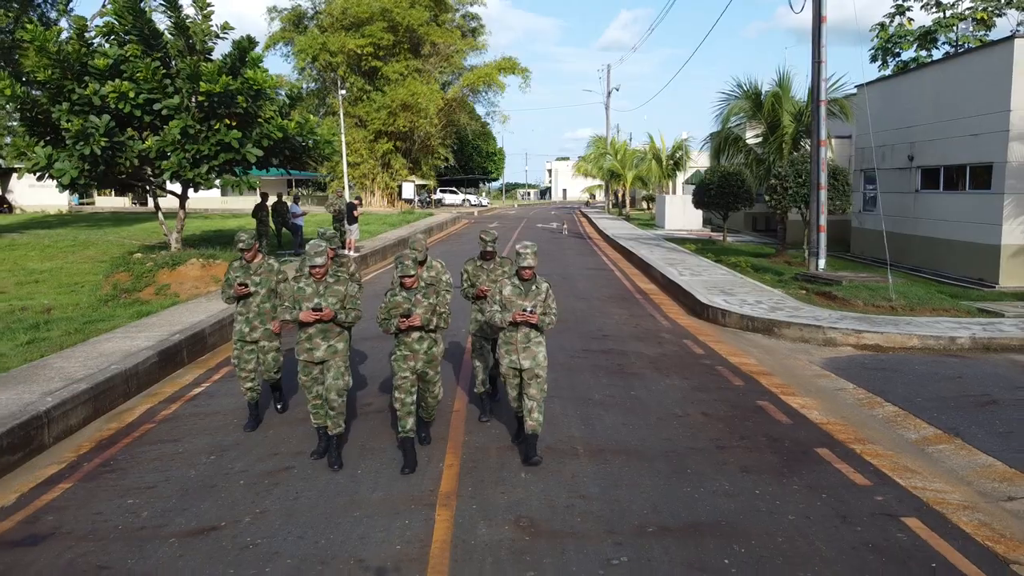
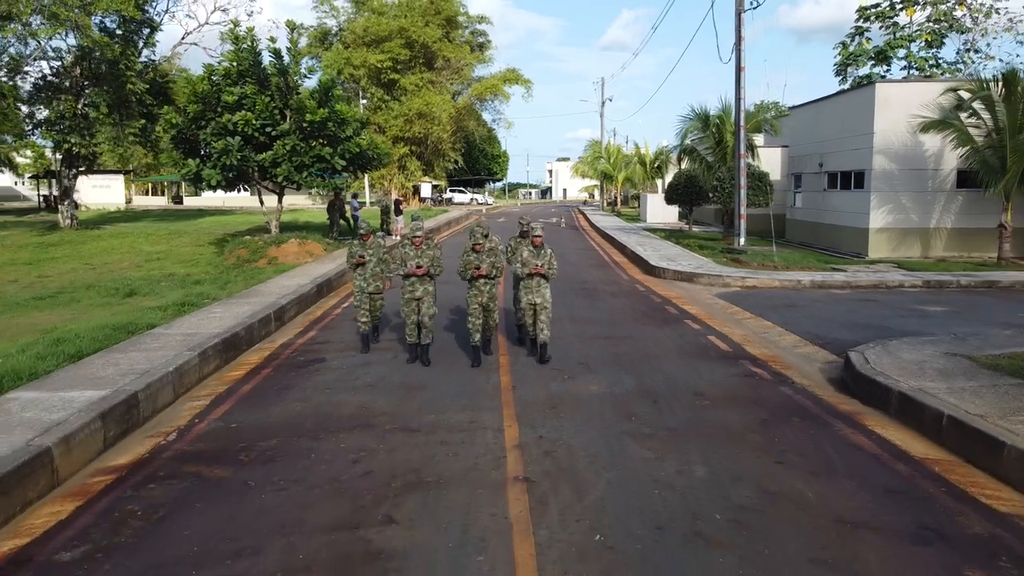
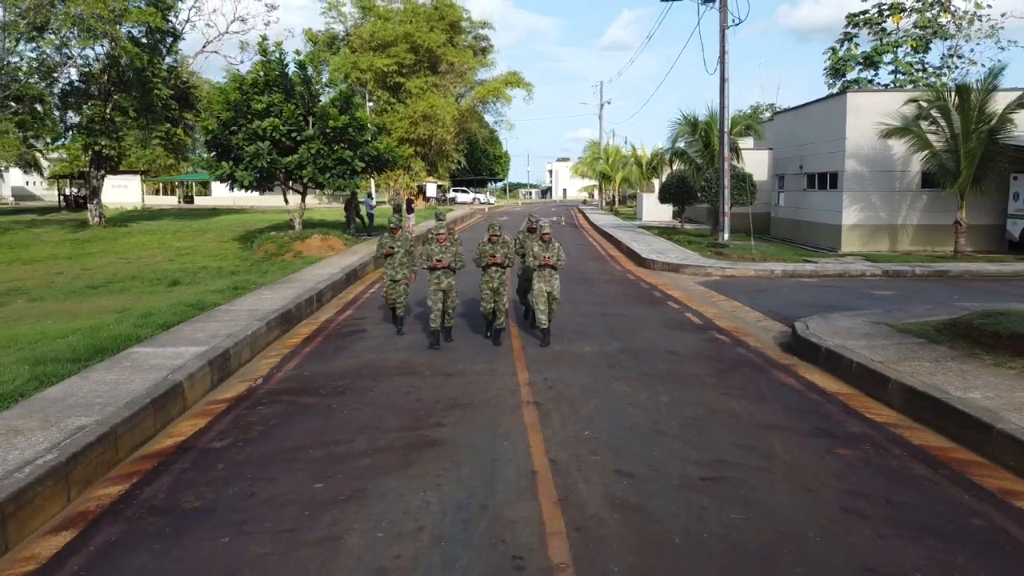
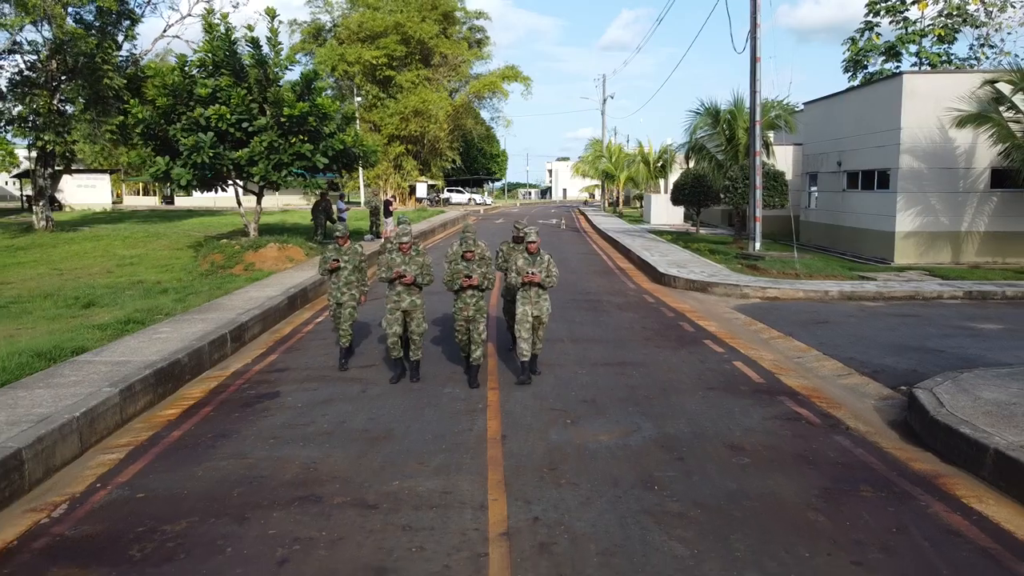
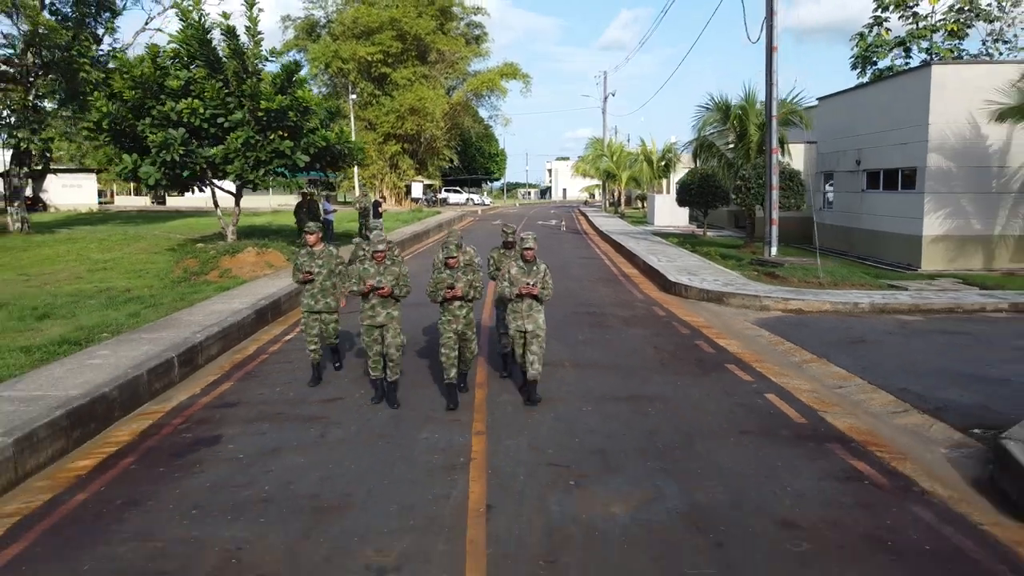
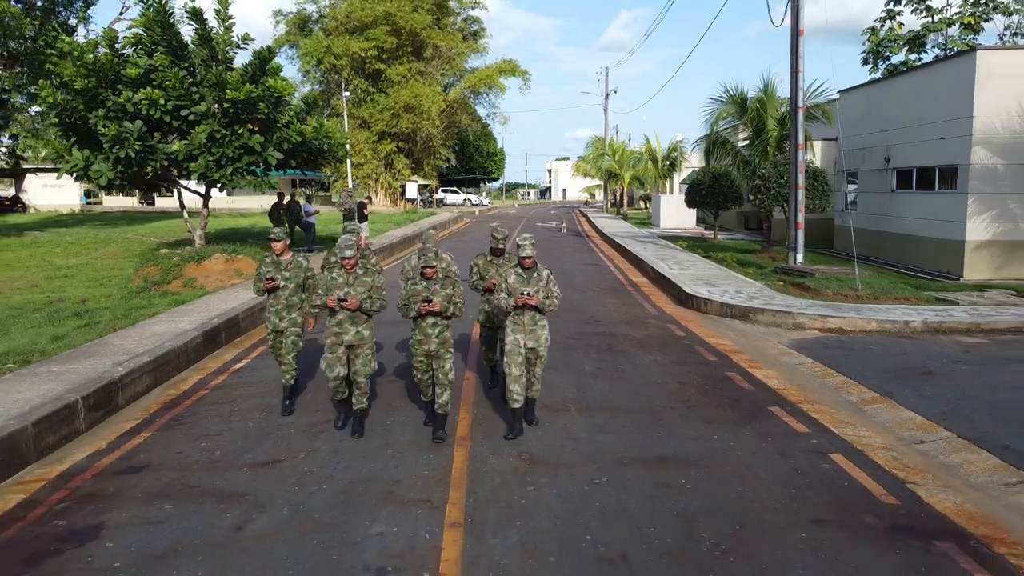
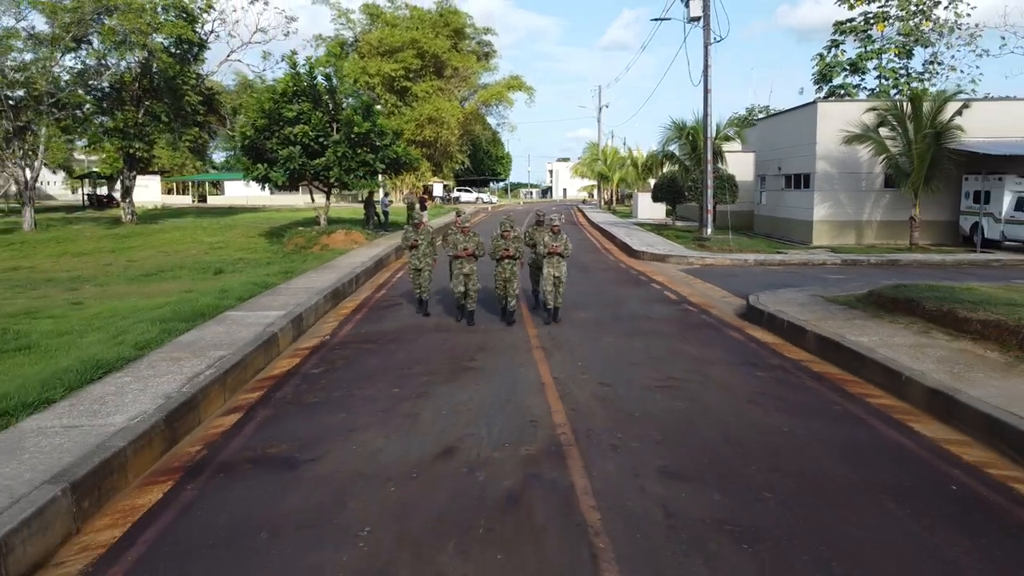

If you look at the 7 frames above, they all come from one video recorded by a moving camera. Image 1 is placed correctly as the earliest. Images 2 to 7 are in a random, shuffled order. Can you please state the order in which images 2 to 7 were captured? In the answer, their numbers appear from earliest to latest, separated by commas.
6, 5, 4, 2, 3, 7
